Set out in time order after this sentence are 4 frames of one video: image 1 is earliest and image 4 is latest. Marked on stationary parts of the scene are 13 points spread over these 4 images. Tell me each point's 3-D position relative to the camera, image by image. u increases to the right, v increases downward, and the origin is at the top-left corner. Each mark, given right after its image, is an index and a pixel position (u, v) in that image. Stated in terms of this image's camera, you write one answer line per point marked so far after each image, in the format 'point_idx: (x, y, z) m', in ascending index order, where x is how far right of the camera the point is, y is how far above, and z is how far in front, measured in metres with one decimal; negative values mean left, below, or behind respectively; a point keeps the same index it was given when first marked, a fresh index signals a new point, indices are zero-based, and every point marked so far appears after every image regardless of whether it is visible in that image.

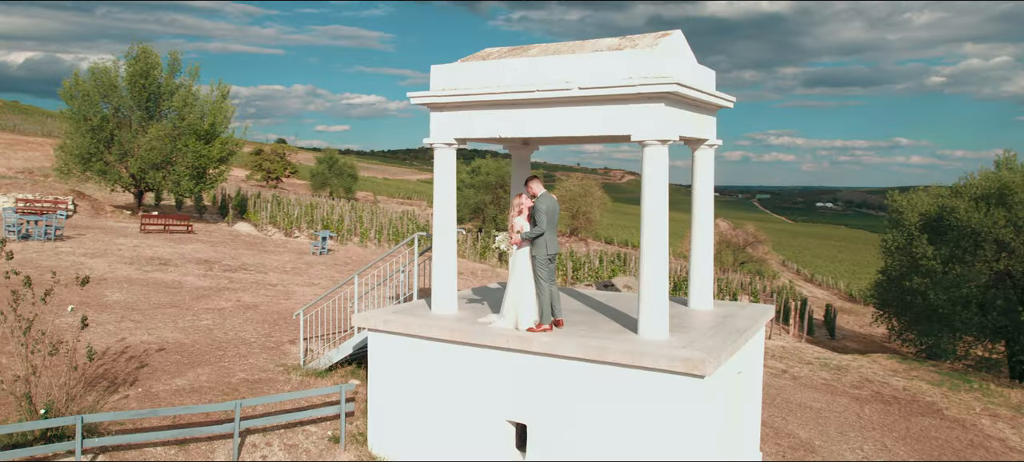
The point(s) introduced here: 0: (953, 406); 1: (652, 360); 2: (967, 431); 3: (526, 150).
0: (+7.2, -2.8, +13.4) m
1: (+1.2, -1.1, +7.1) m
2: (+6.7, -2.9, +12.2) m
3: (+0.2, +1.0, +10.1) m
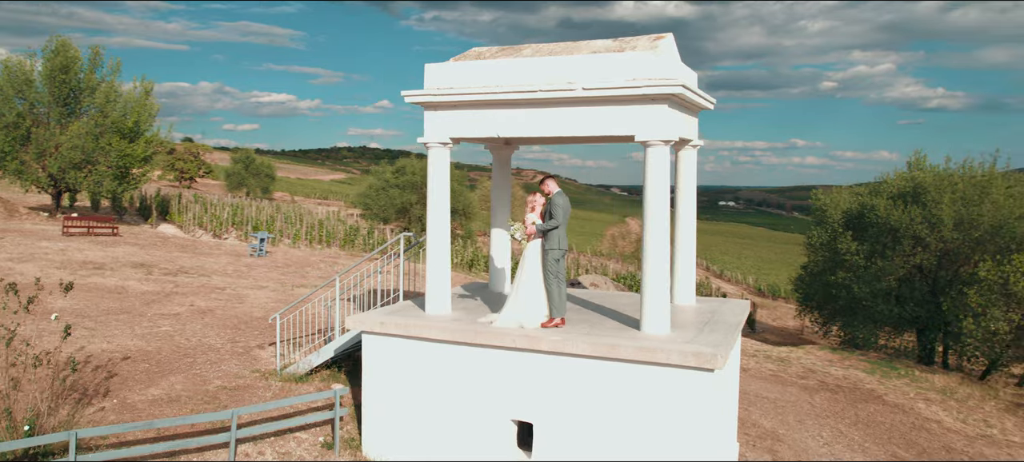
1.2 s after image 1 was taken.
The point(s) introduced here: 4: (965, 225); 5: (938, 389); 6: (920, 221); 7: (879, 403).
0: (+6.5, -2.8, +14.3) m
1: (+1.3, -1.1, +7.2) m
2: (+6.2, -2.9, +13.0) m
3: (-0.1, +1.0, +10.1) m
4: (+10.2, +0.1, +18.7) m
5: (+7.8, -2.9, +15.2) m
6: (+9.5, +0.2, +19.2) m
7: (+6.0, -2.8, +13.4) m
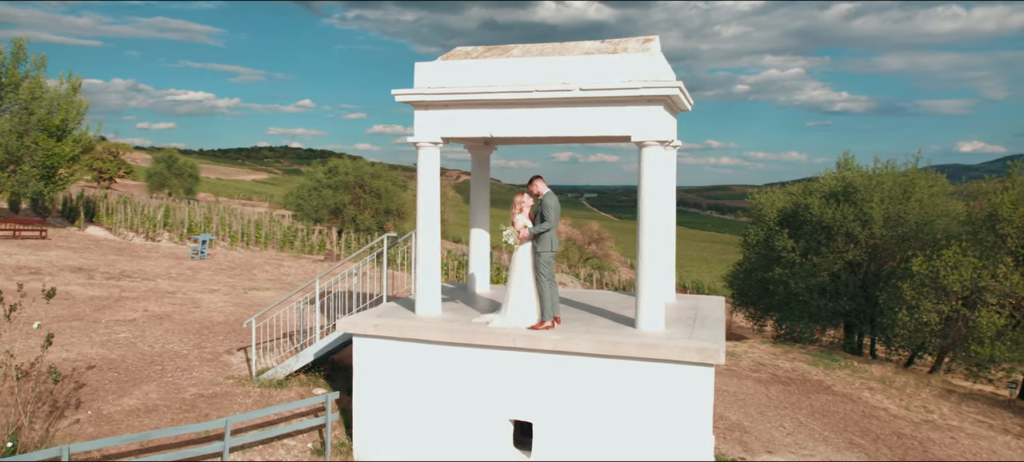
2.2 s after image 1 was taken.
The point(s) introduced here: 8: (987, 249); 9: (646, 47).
0: (+5.9, -2.7, +14.9) m
1: (+1.4, -1.1, +7.4) m
2: (+5.7, -2.8, +13.6) m
3: (-0.3, +1.0, +10.1) m
4: (+9.1, +0.2, +19.7) m
5: (+7.1, -2.8, +15.9) m
6: (+8.3, +0.3, +20.1) m
7: (+5.4, -2.8, +14.0) m
8: (+9.8, -0.4, +17.1) m
9: (+1.3, +1.8, +8.3) m
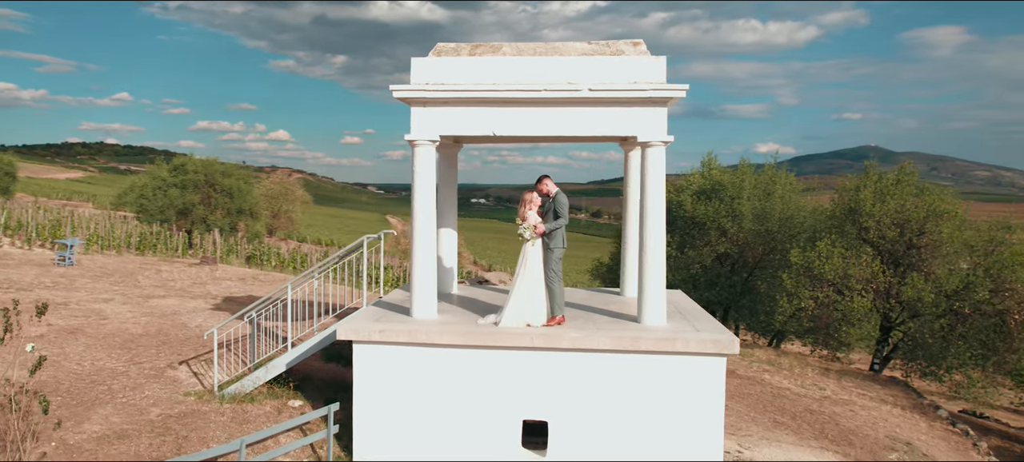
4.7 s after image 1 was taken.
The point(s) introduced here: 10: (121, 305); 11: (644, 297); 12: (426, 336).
0: (+4.3, -2.6, +16.0) m
1: (+1.6, -1.0, +7.7) m
2: (+4.5, -2.7, +14.7) m
3: (-0.7, +1.0, +9.9) m
4: (+6.4, +0.4, +21.4) m
5: (+5.3, -2.7, +17.2) m
6: (+5.6, +0.4, +21.6) m
7: (+4.1, -2.7, +15.0) m
8: (+7.7, -0.2, +18.9) m
9: (+1.3, +1.9, +8.5) m
10: (-6.1, -1.2, +13.0) m
11: (+1.3, -0.7, +8.3) m
12: (-0.9, -1.0, +7.9) m
